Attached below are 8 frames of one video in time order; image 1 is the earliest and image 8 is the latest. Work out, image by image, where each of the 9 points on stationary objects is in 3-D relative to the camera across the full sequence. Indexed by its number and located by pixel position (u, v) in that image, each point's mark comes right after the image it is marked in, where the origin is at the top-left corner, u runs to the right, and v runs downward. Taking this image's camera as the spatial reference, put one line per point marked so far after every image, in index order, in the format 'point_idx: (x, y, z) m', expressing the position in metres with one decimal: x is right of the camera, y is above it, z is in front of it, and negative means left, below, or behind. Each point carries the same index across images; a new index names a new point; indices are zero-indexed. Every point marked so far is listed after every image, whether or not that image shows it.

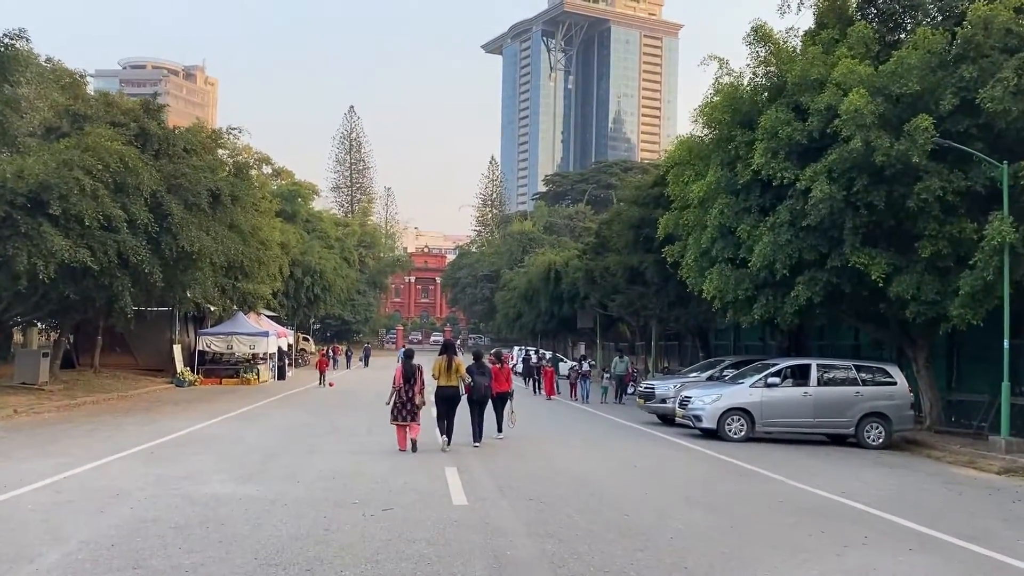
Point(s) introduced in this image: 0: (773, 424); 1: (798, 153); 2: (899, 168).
0: (+5.3, -2.7, +18.3) m
1: (+6.3, +3.0, +19.9) m
2: (+7.8, +2.4, +18.3) m
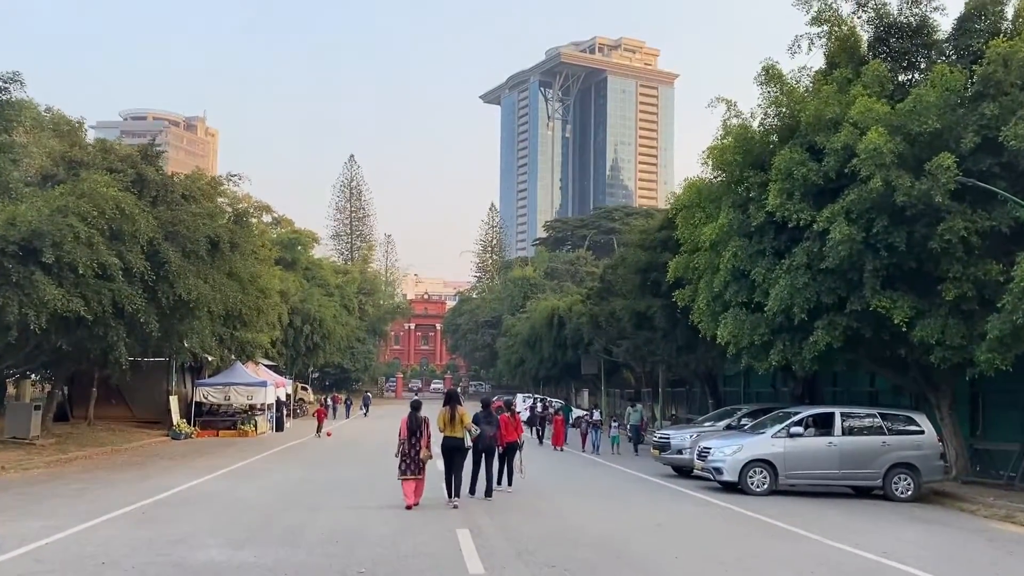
0: (+5.5, -3.6, +17.4) m
1: (+6.4, +2.0, +19.3) m
2: (+7.9, +1.5, +17.7) m
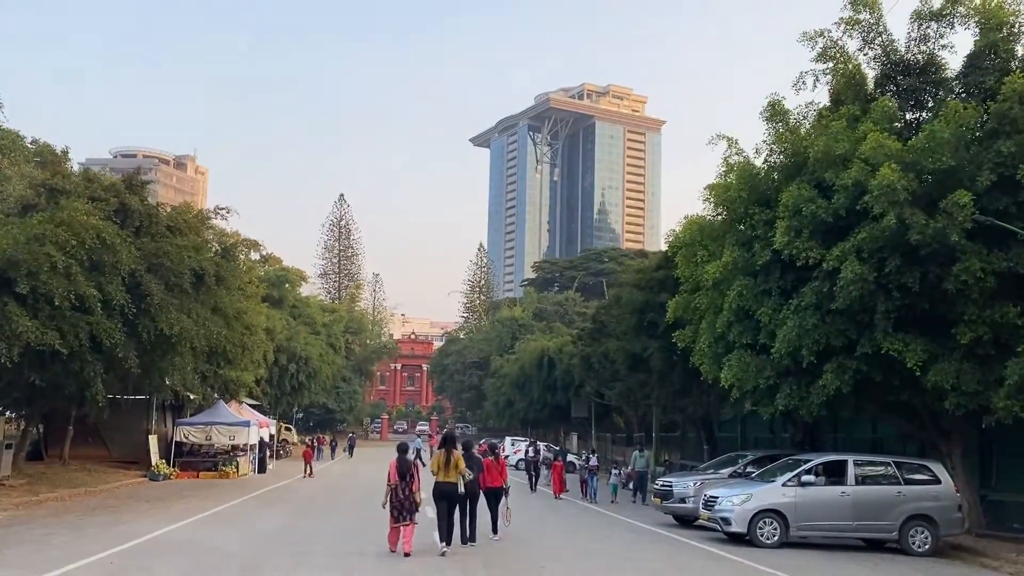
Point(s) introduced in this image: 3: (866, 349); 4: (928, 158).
0: (+5.4, -4.4, +16.5) m
1: (+6.4, +1.2, +18.7) m
2: (+7.9, +0.7, +17.1) m
3: (+7.1, -1.2, +18.3) m
4: (+7.8, +2.4, +17.1) m
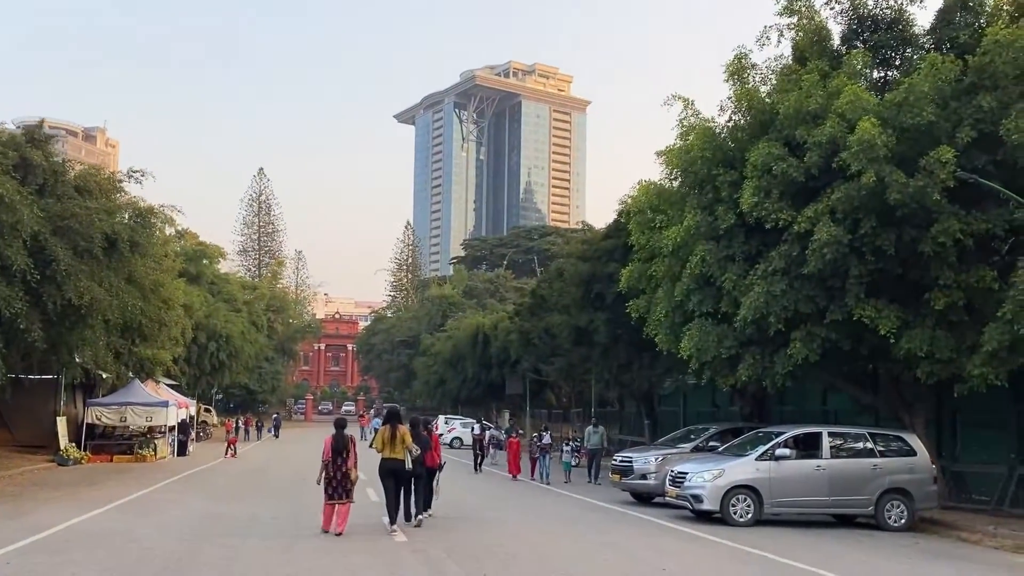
0: (+4.6, -3.7, +15.6) m
1: (+5.5, +1.9, +17.7) m
2: (+7.1, +1.4, +16.2) m
3: (+6.2, -0.5, +17.4) m
4: (+7.0, +3.1, +16.2) m
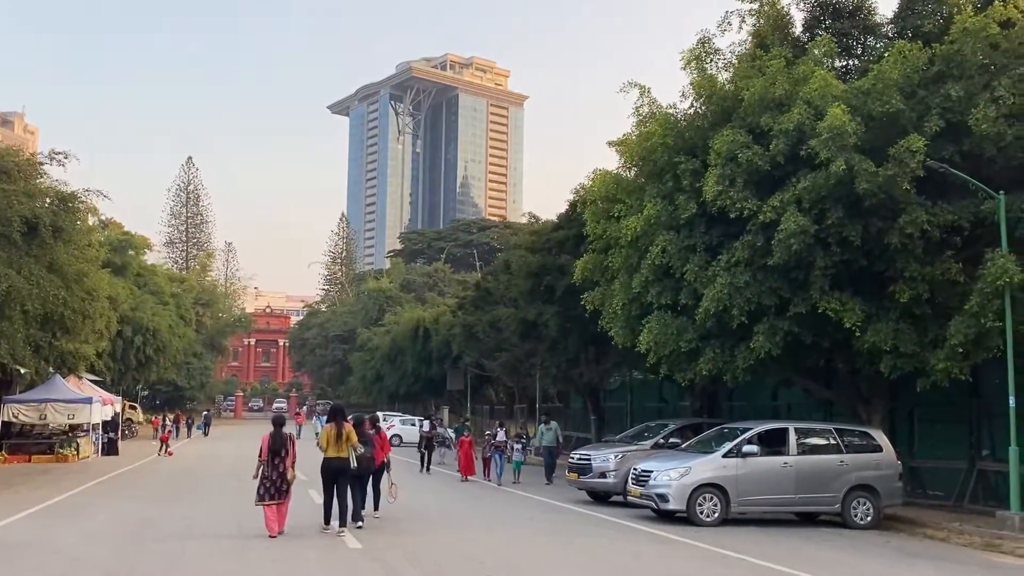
0: (+3.9, -3.6, +15.1) m
1: (+4.6, +2.0, +17.2) m
2: (+6.4, +1.6, +15.9) m
3: (+5.4, -0.4, +17.0) m
4: (+6.3, +3.2, +15.8) m
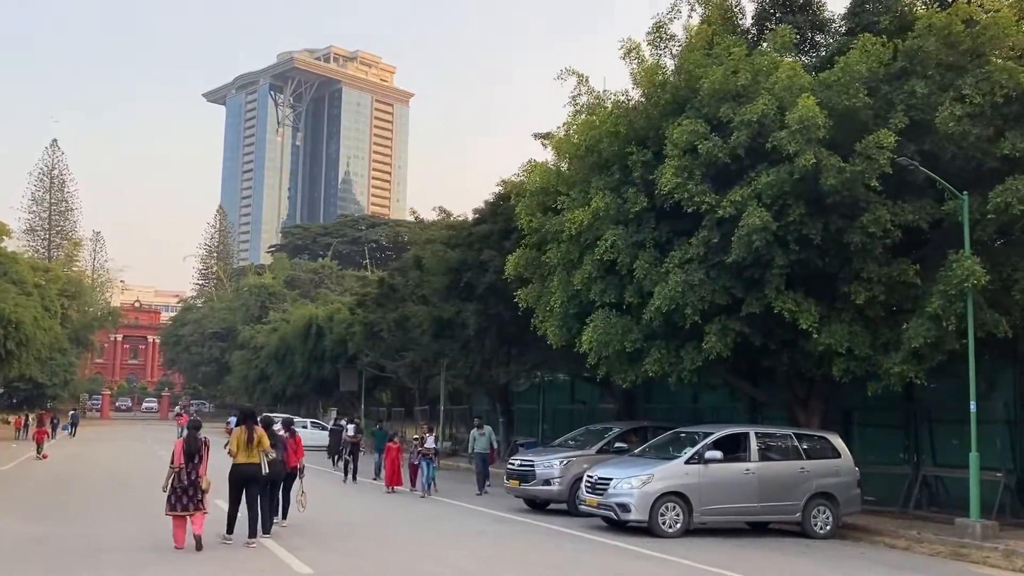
0: (+3.1, -3.5, +14.2) m
1: (+3.7, +2.0, +16.5) m
2: (+5.6, +1.5, +15.4) m
3: (+4.4, -0.4, +16.4) m
4: (+5.6, +3.2, +15.3) m
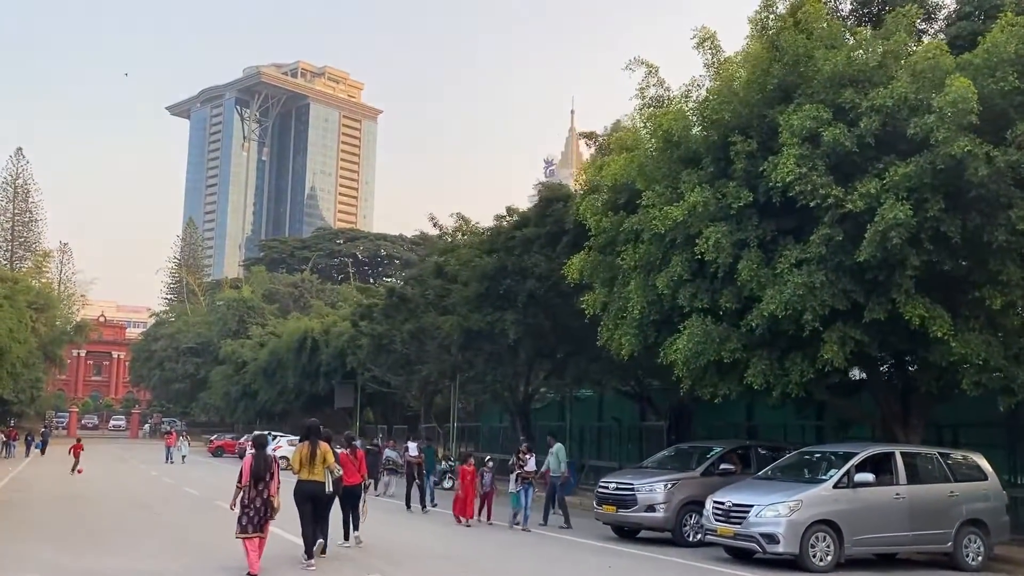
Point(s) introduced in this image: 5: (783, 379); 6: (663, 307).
0: (+4.8, -3.5, +12.5) m
1: (+5.3, +2.0, +14.9) m
2: (+7.3, +1.5, +13.9) m
3: (+6.0, -0.4, +14.8) m
4: (+7.3, +3.2, +13.8) m
5: (+4.8, -1.6, +16.1) m
6: (+2.9, -0.4, +17.7) m
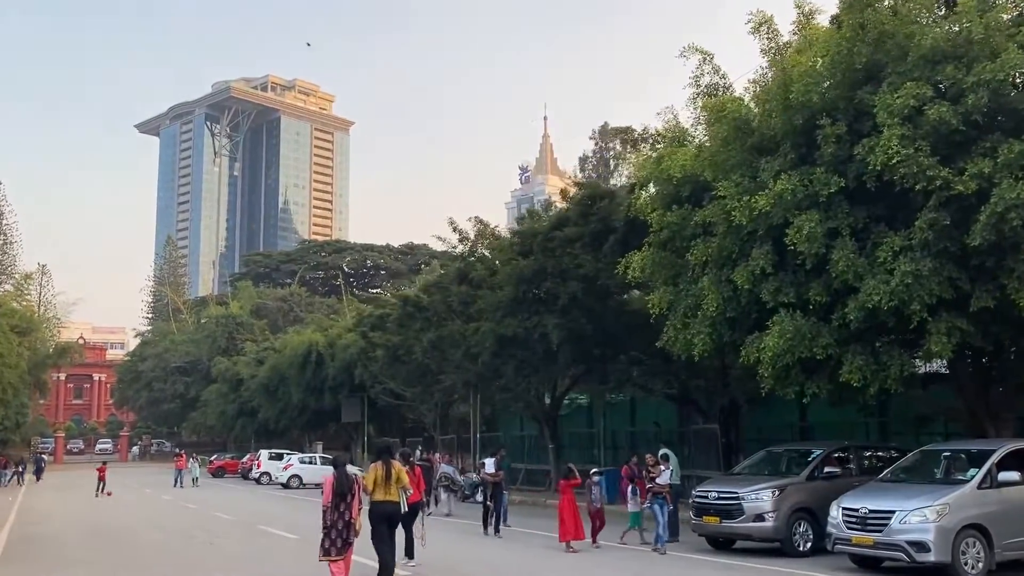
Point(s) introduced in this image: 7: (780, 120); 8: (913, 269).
0: (+6.4, -3.3, +11.6) m
1: (+6.6, +2.2, +14.1) m
2: (+8.6, +1.8, +13.1) m
3: (+7.4, -0.2, +13.9) m
4: (+8.5, +3.5, +13.1) m
5: (+6.2, -1.4, +15.2) m
6: (+4.2, -0.3, +16.8) m
7: (+4.6, +2.9, +16.1) m
8: (+6.1, +0.3, +14.0) m
